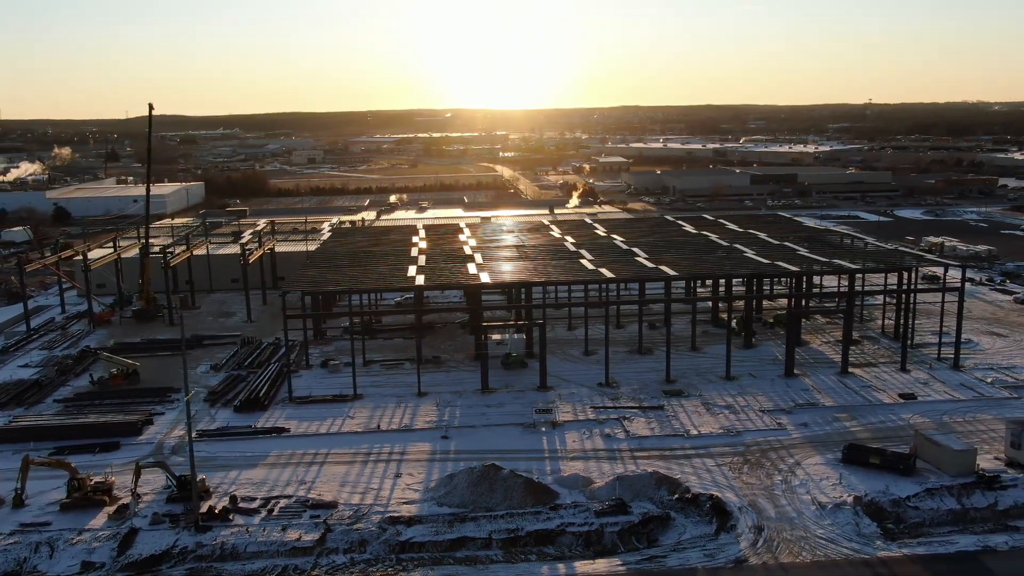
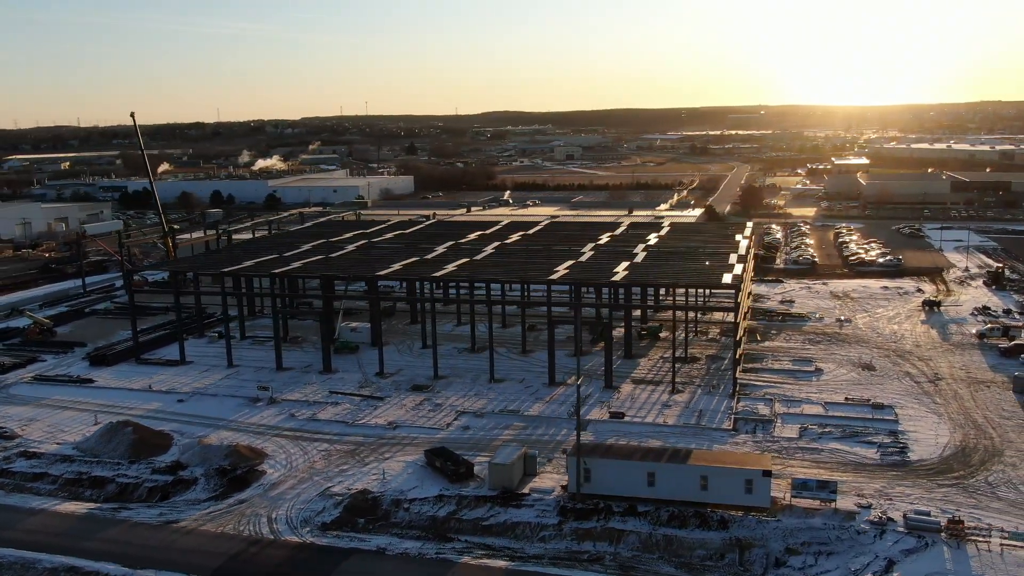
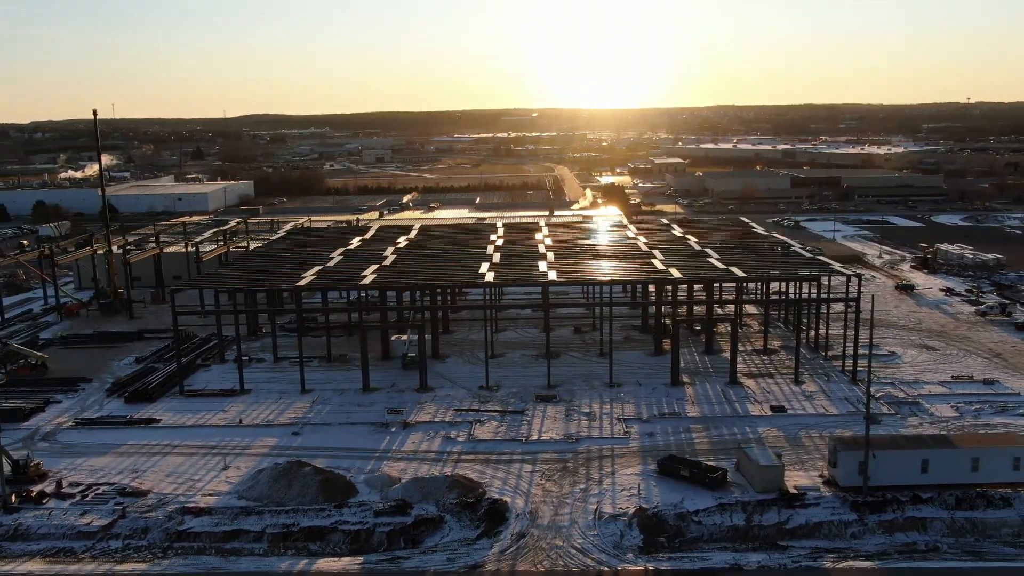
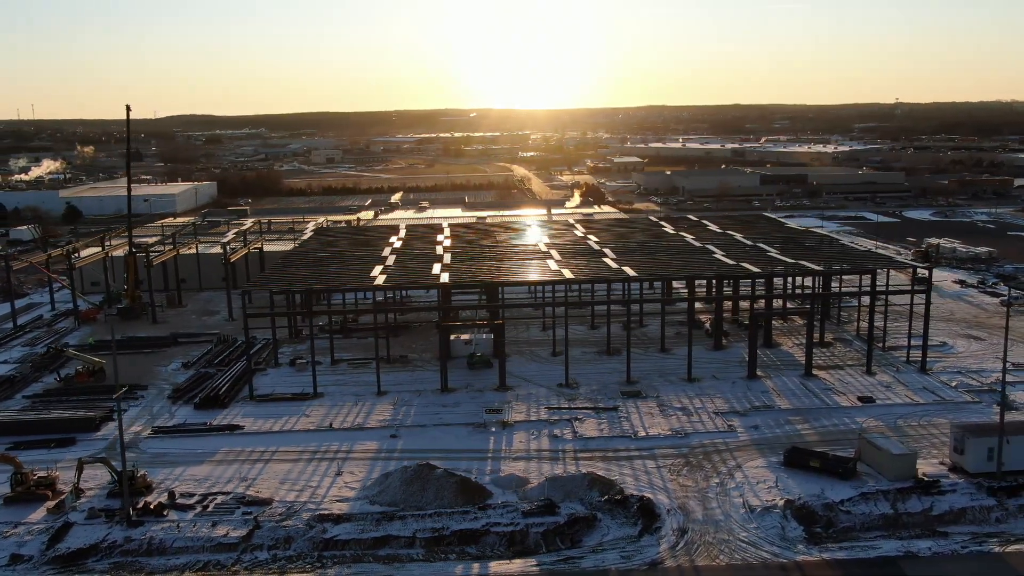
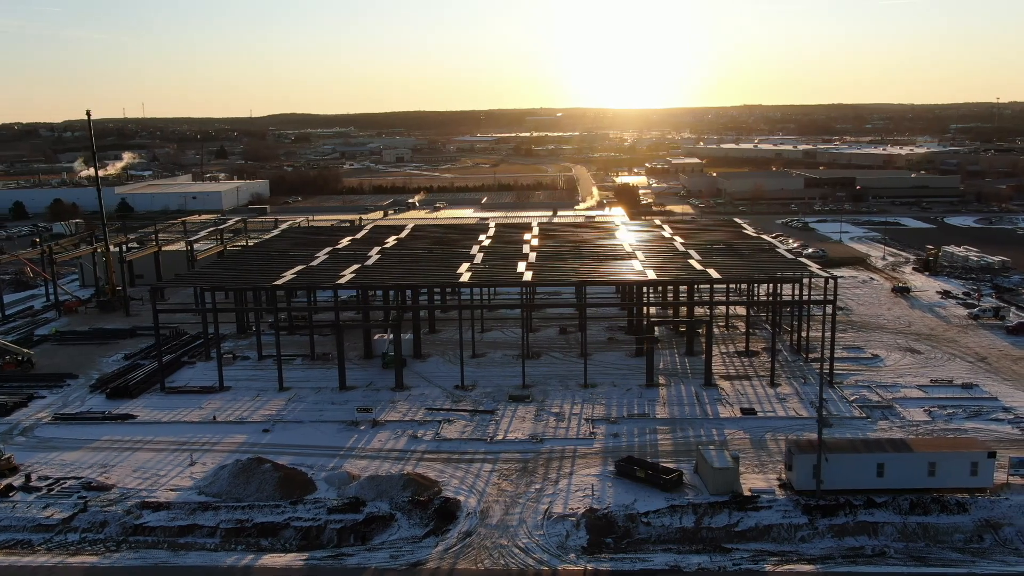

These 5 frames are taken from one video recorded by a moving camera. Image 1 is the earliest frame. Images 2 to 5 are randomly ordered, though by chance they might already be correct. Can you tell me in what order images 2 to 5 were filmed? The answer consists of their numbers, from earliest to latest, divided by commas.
4, 3, 5, 2
